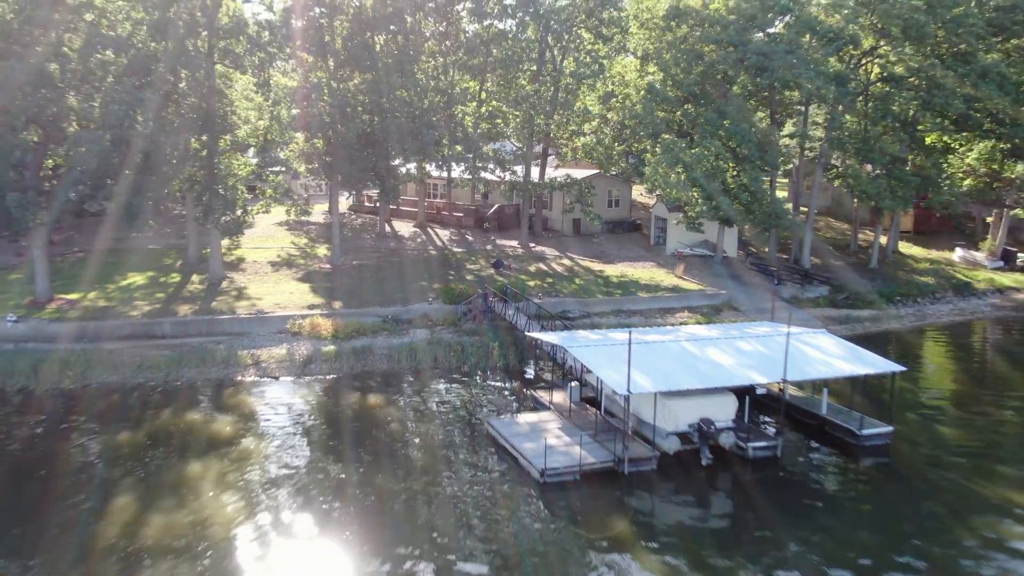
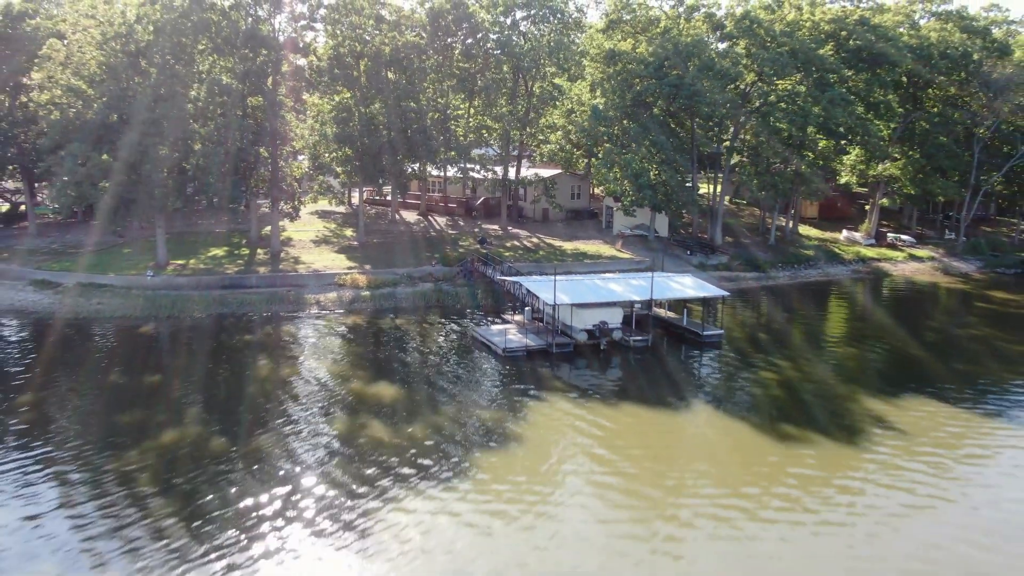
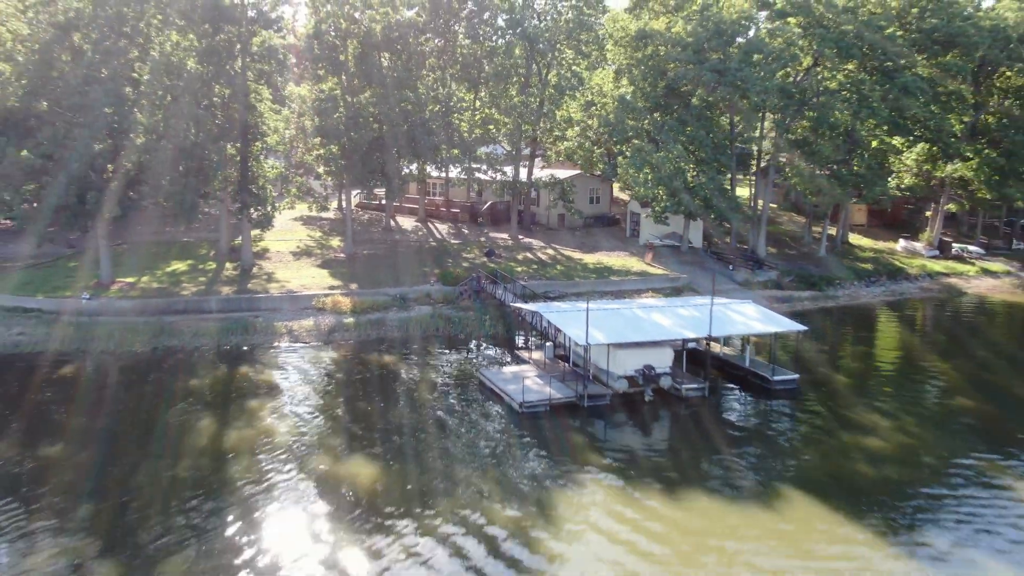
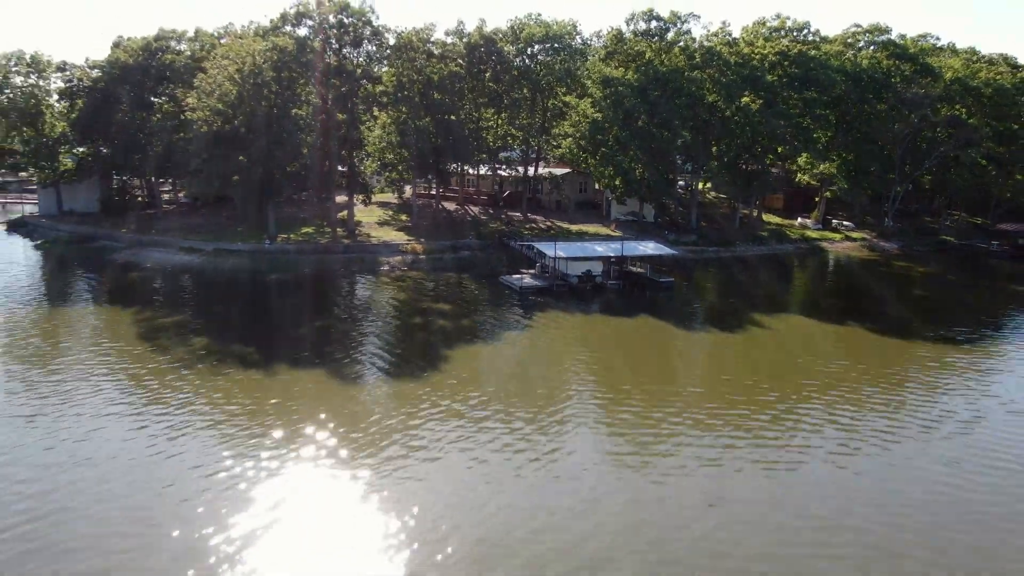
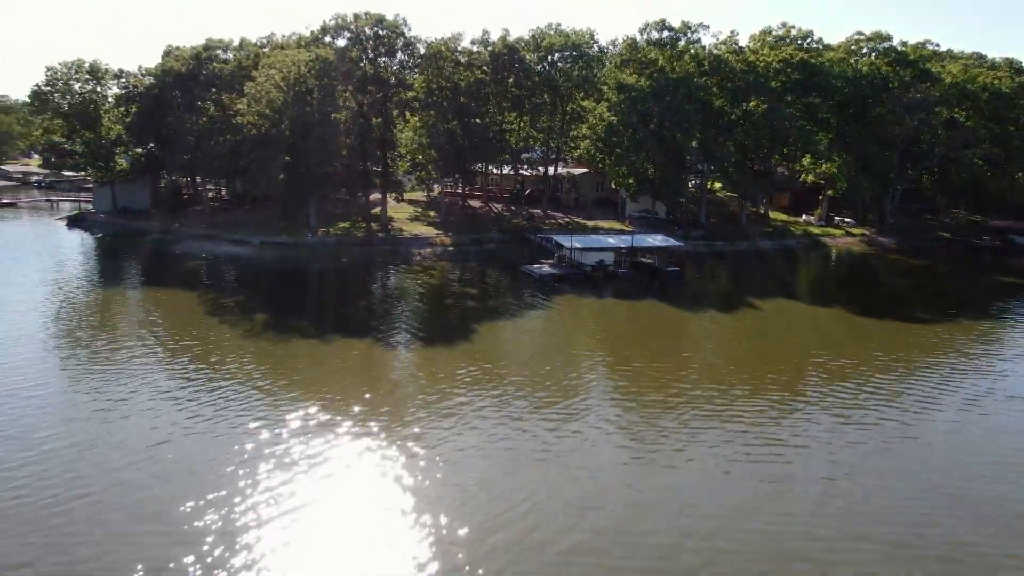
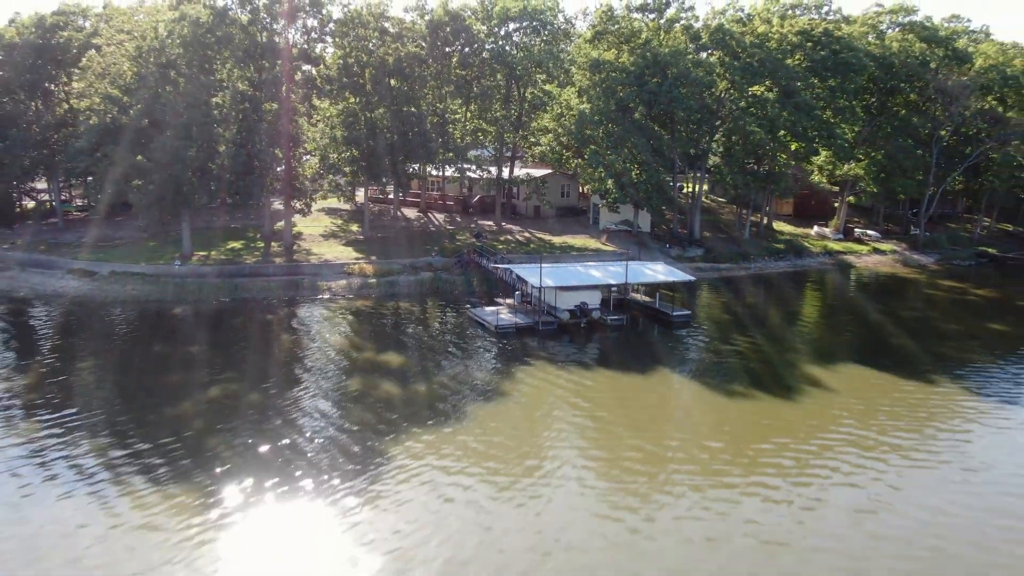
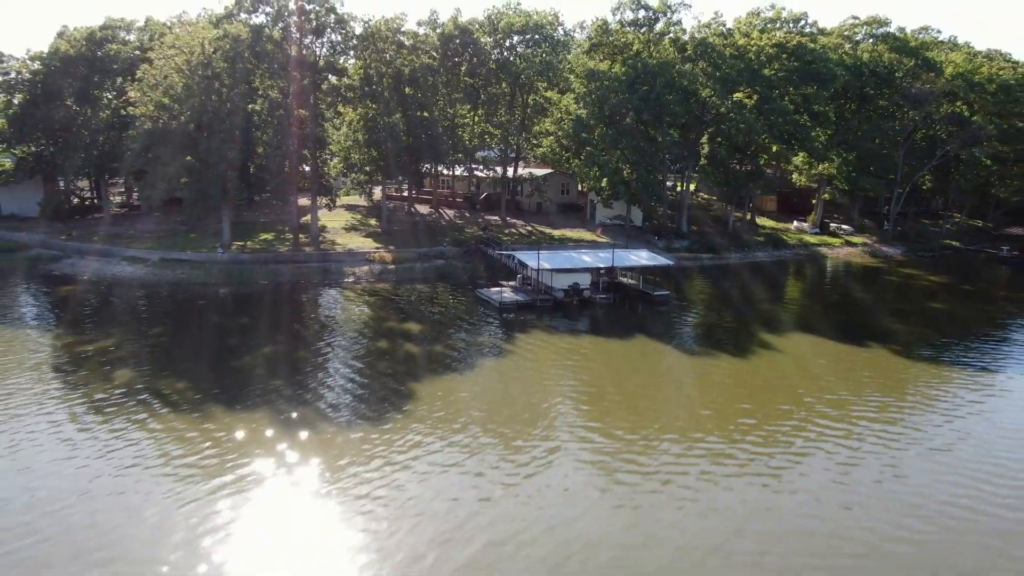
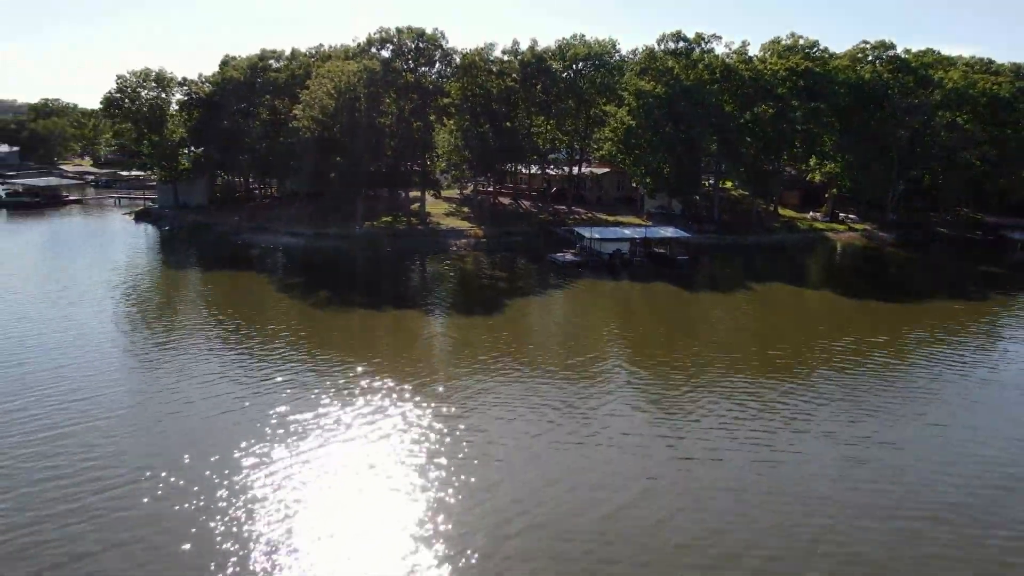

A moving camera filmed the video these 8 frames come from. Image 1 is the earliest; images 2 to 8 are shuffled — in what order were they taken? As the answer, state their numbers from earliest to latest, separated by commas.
3, 2, 6, 7, 4, 5, 8
